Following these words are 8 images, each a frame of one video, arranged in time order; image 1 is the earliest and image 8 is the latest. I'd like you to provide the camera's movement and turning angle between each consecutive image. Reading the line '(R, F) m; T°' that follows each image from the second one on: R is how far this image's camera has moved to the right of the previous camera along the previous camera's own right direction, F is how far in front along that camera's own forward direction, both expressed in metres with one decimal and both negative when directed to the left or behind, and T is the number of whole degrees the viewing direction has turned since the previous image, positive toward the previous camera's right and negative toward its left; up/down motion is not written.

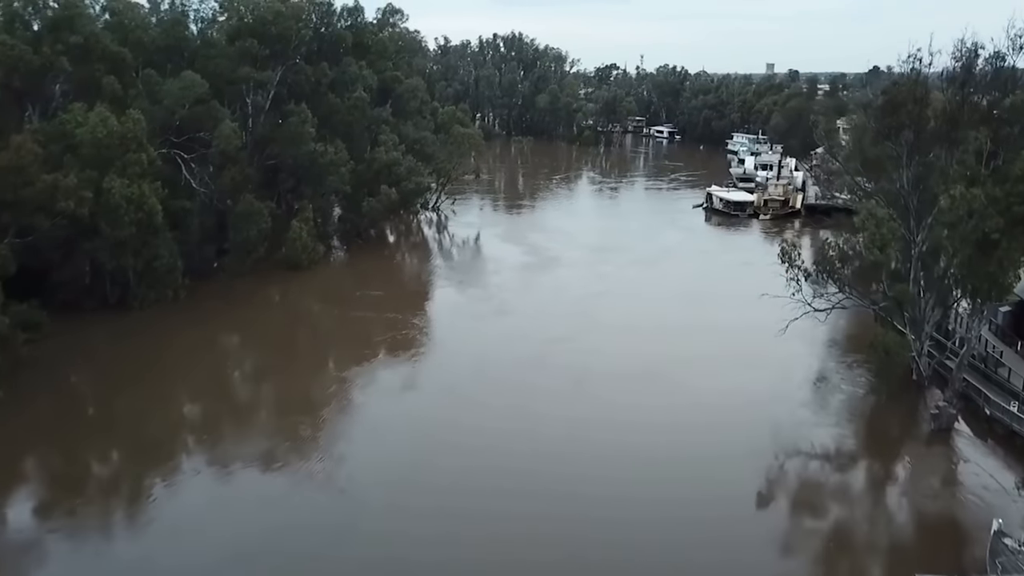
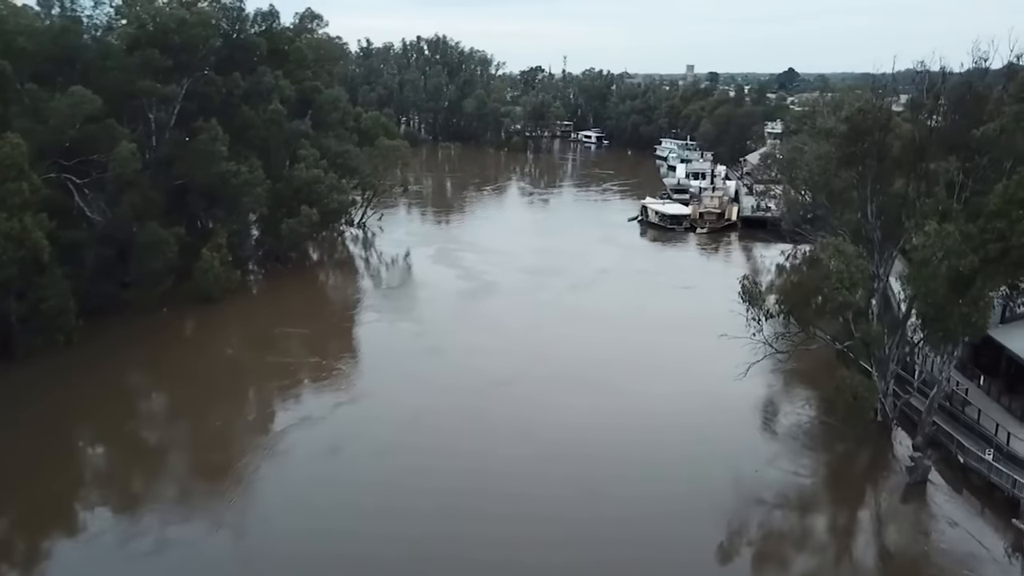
(-0.2, +1.5) m; +5°
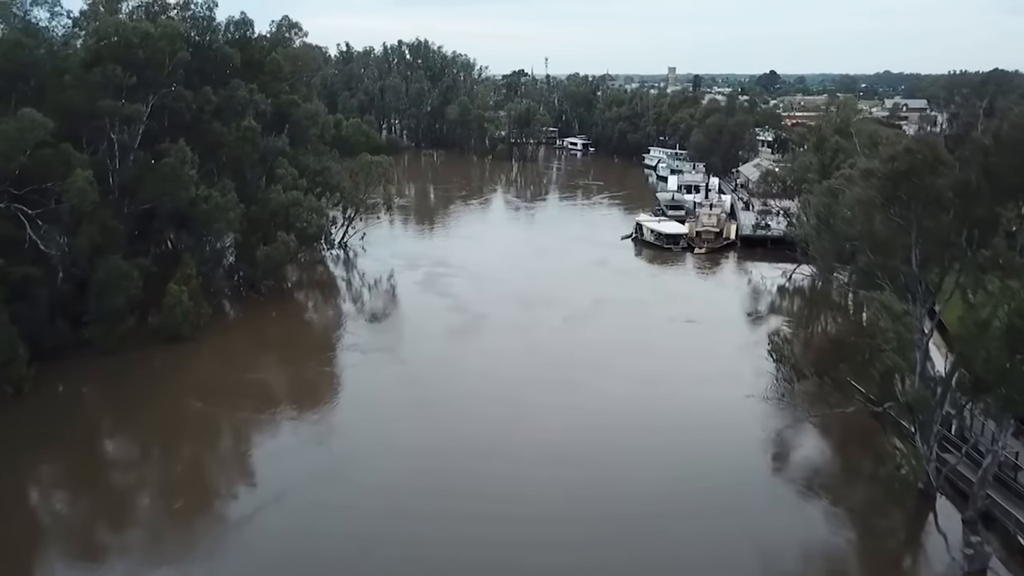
(-0.3, +1.6) m; +1°
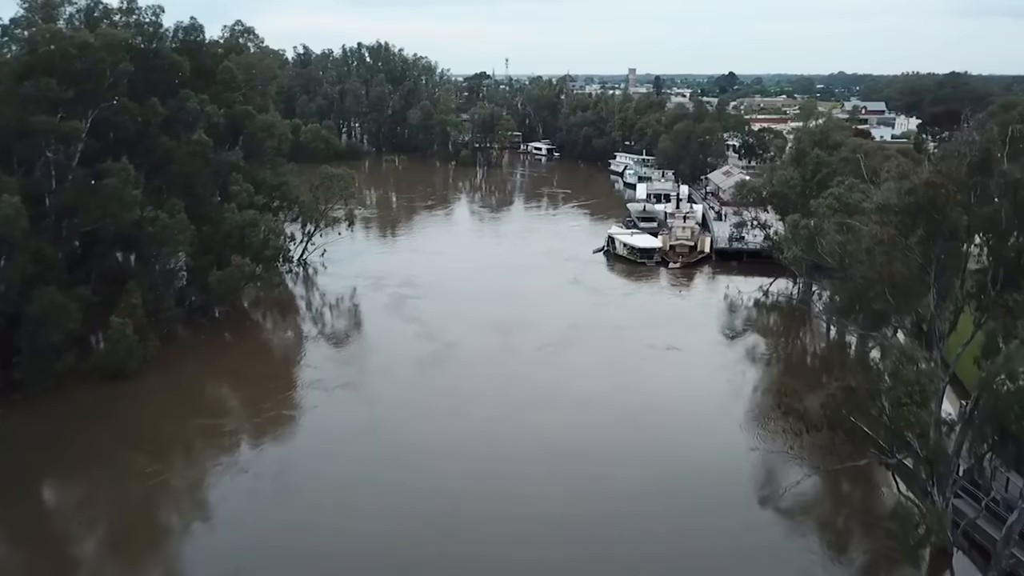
(-0.3, +1.3) m; +3°
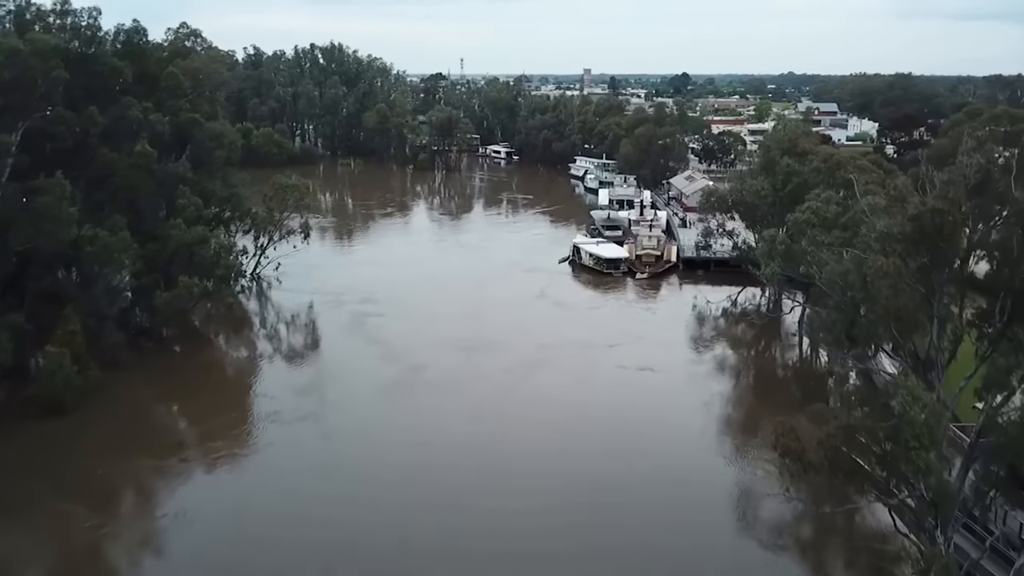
(-0.2, +1.0) m; +3°
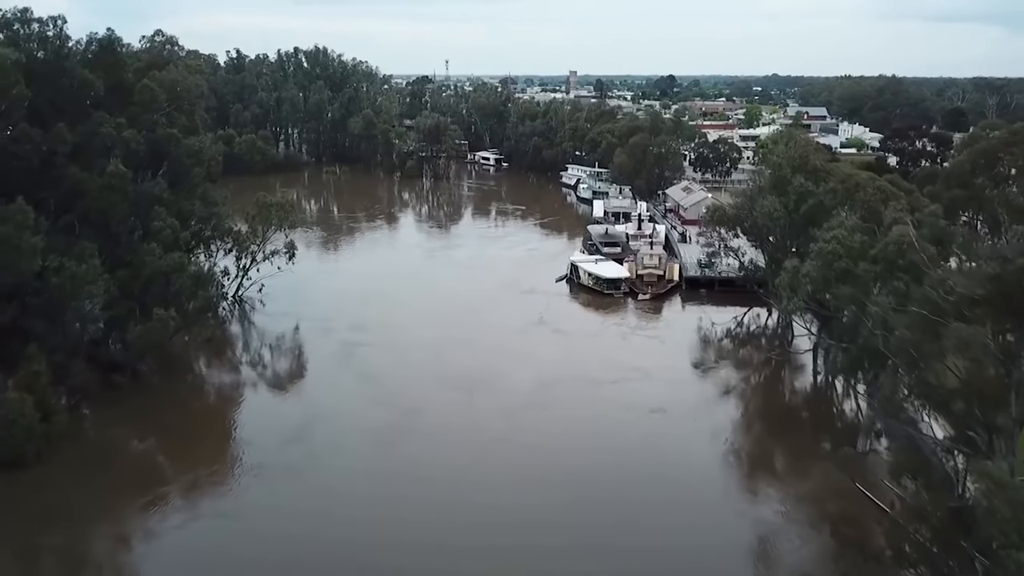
(-0.4, +1.4) m; +1°
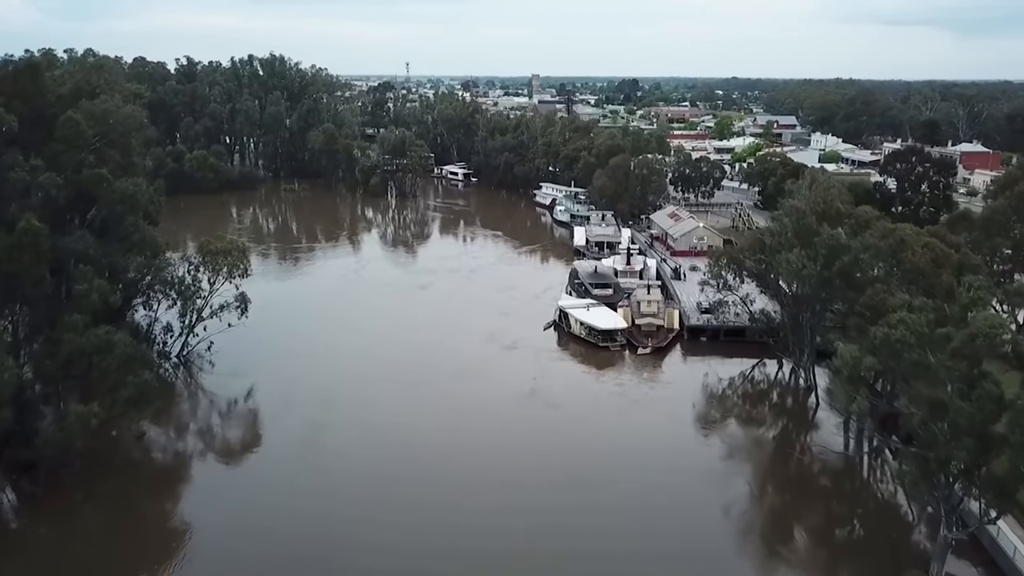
(-0.7, +3.2) m; +3°
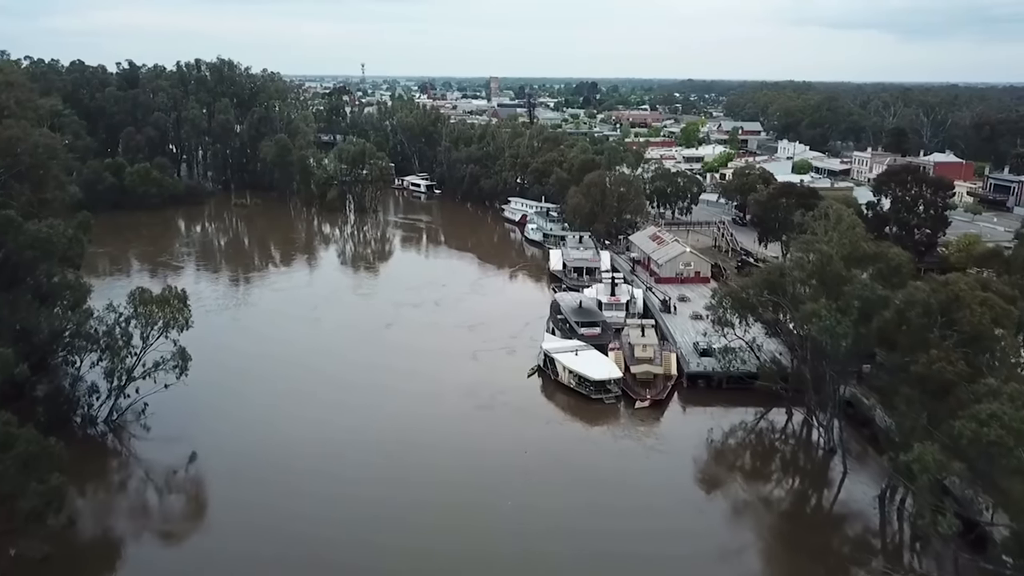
(-0.6, +3.0) m; +3°
